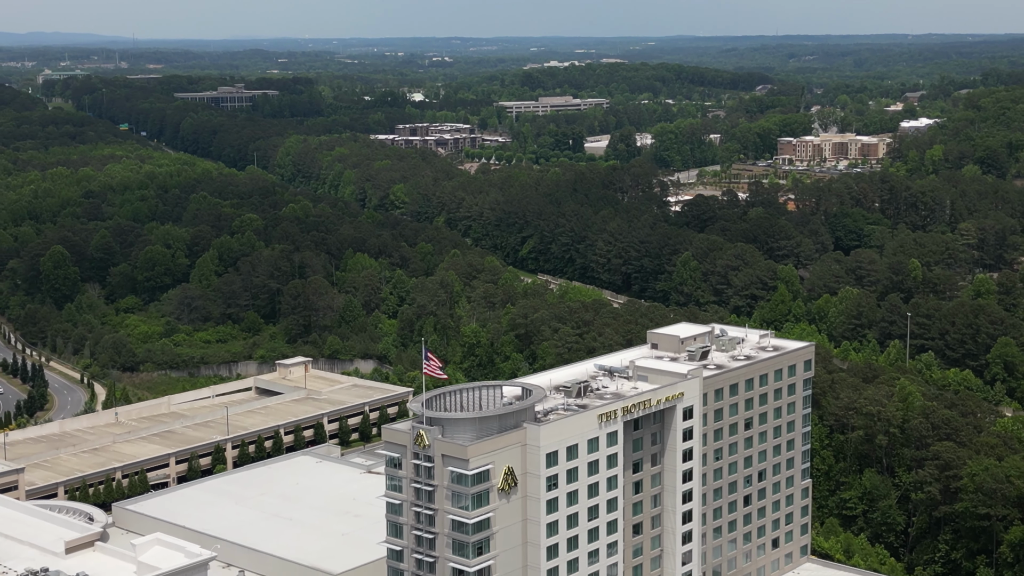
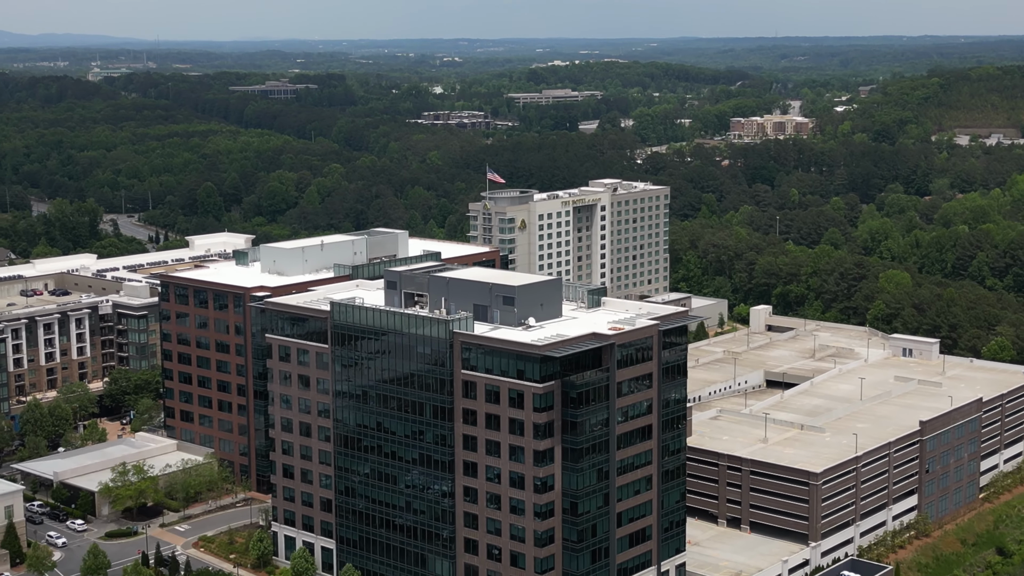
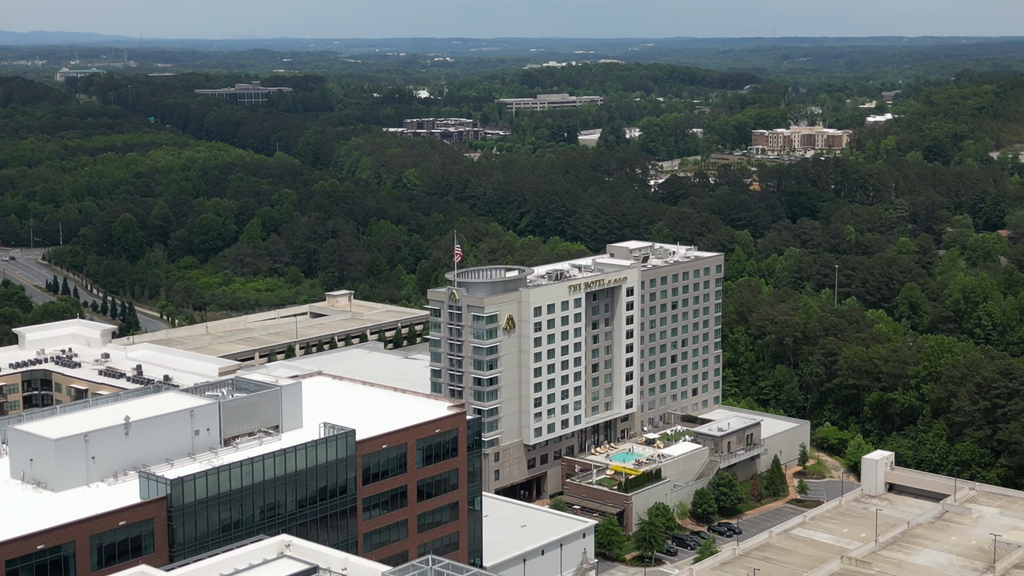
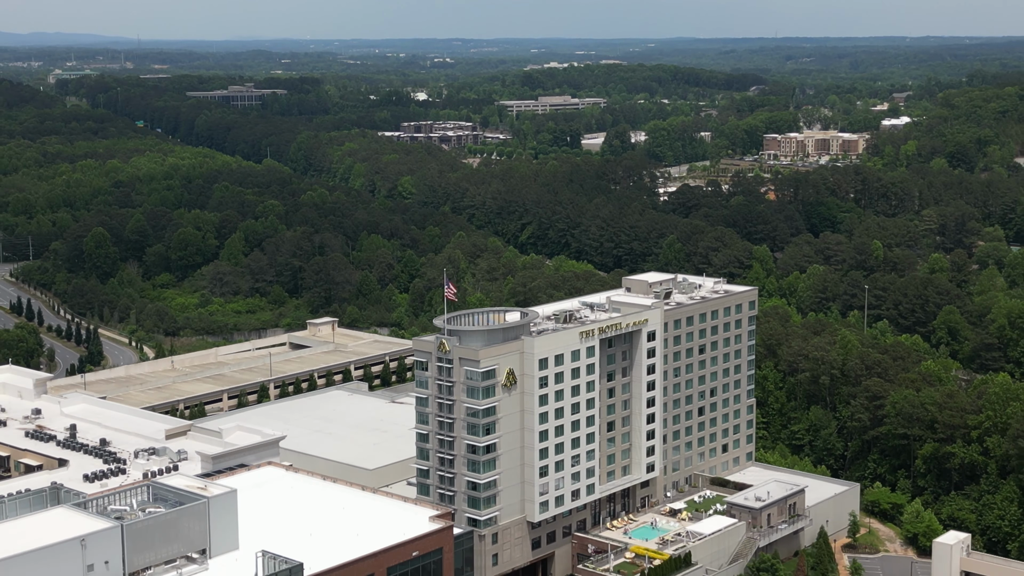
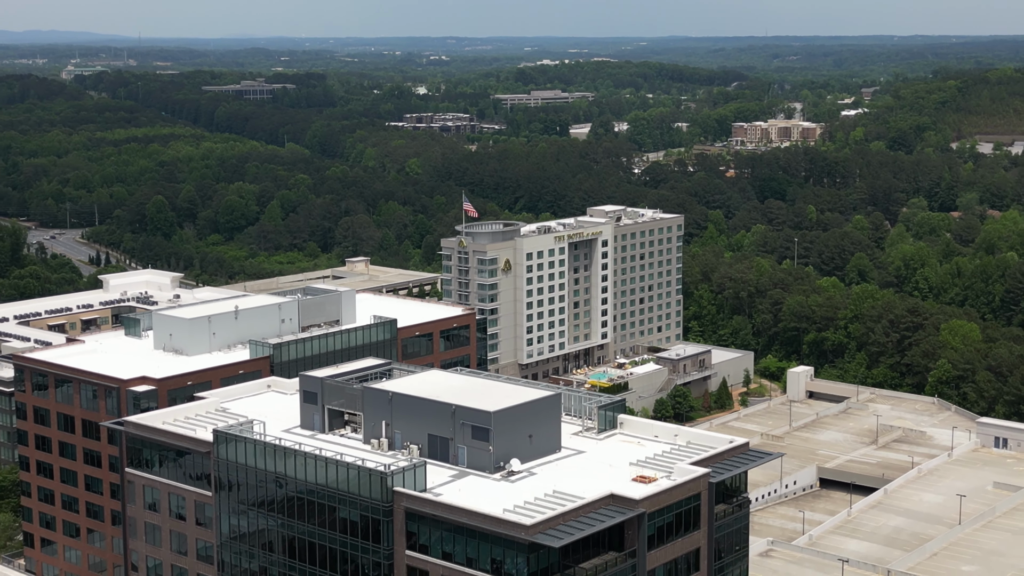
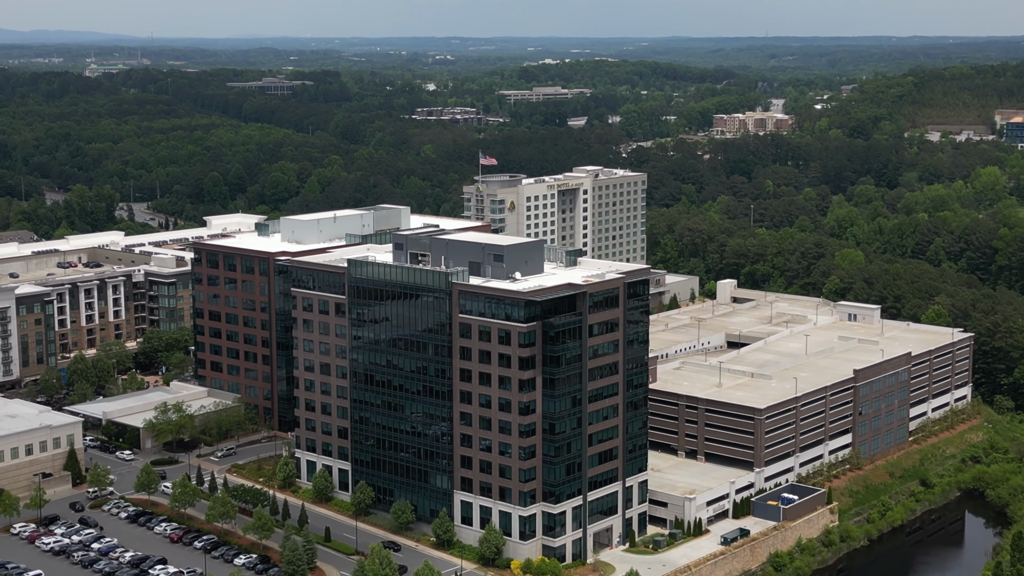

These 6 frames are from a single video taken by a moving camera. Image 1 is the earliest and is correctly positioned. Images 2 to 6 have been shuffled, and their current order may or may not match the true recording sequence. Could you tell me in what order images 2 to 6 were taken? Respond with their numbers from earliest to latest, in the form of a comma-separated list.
4, 3, 5, 2, 6
